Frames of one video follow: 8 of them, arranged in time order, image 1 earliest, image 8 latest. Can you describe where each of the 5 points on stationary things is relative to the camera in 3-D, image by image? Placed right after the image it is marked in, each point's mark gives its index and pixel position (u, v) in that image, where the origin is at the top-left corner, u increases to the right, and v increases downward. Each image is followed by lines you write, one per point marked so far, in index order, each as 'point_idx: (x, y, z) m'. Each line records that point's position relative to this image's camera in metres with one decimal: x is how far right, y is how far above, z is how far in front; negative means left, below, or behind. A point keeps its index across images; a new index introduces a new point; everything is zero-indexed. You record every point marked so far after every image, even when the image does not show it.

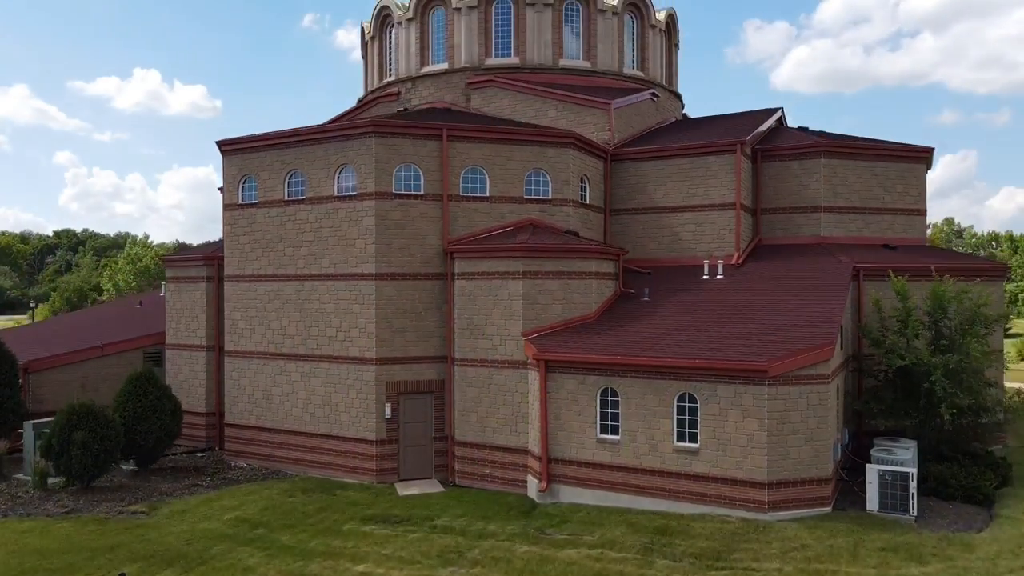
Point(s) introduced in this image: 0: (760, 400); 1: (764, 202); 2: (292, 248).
0: (+4.7, -2.1, +12.8) m
1: (+7.4, +2.5, +19.6) m
2: (-5.7, +1.1, +17.5) m
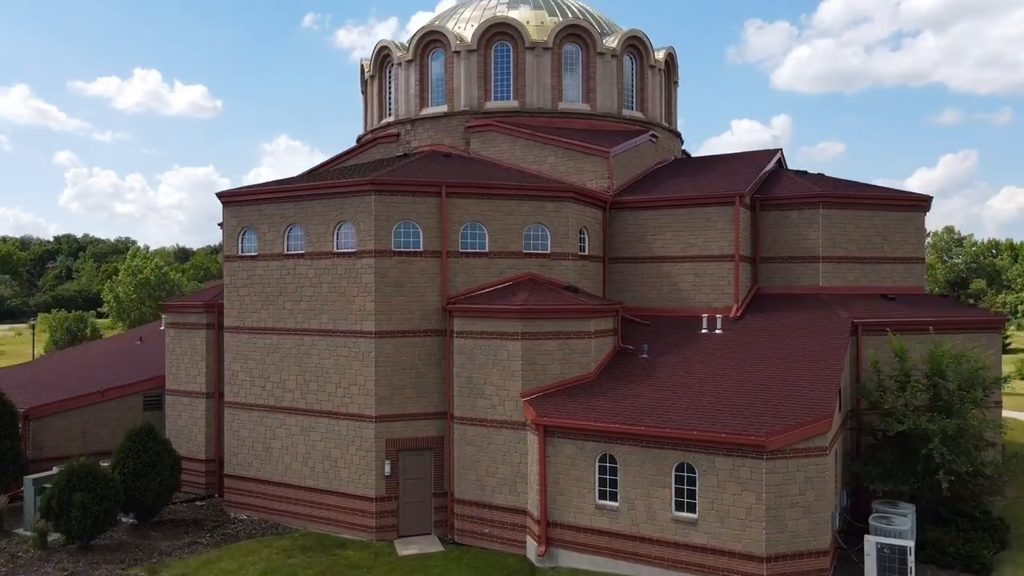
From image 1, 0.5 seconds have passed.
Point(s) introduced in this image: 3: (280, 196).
0: (+4.7, -3.5, +12.8) m
1: (+7.3, +1.1, +19.6) m
2: (-5.7, -0.3, +17.6) m
3: (-6.1, +2.4, +17.7) m
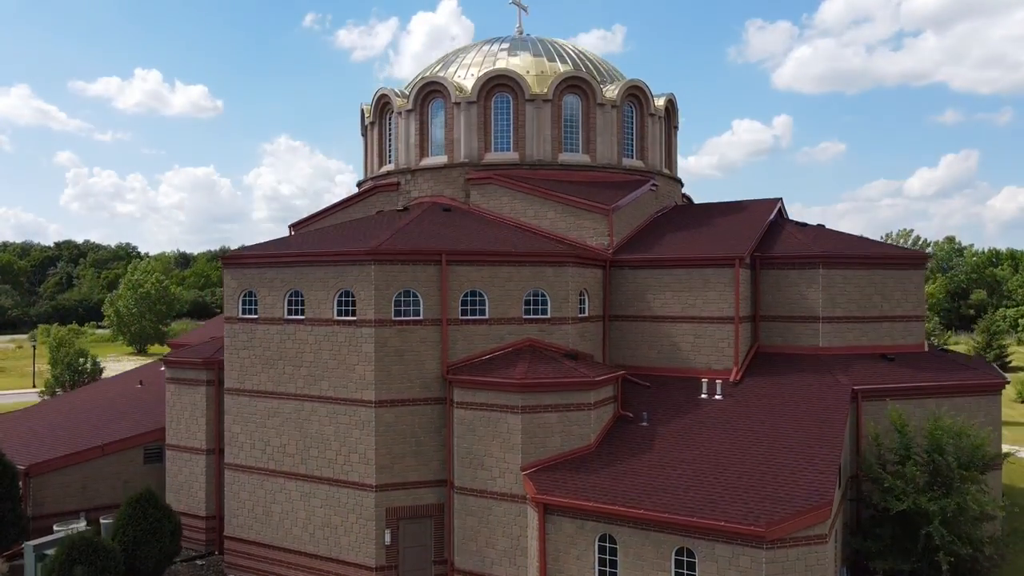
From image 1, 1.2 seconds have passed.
0: (+4.7, -5.2, +12.8) m
1: (+7.3, -0.6, +19.6) m
2: (-5.7, -2.0, +17.6) m
3: (-6.1, +0.7, +17.7) m
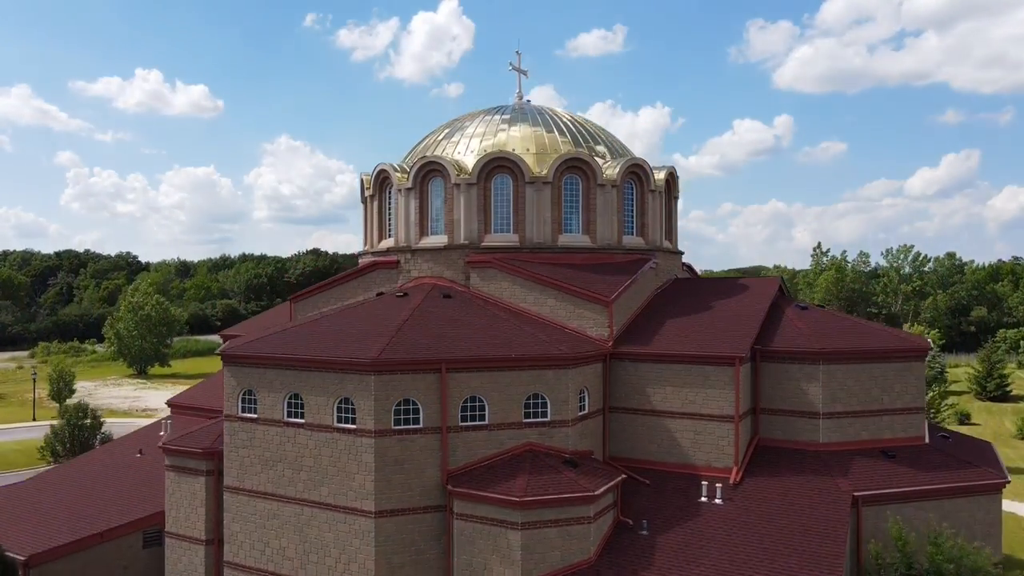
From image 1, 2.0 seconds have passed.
0: (+4.7, -7.9, +12.8) m
1: (+7.3, -3.3, +19.6) m
2: (-5.7, -4.7, +17.6) m
3: (-6.1, -2.0, +17.7) m
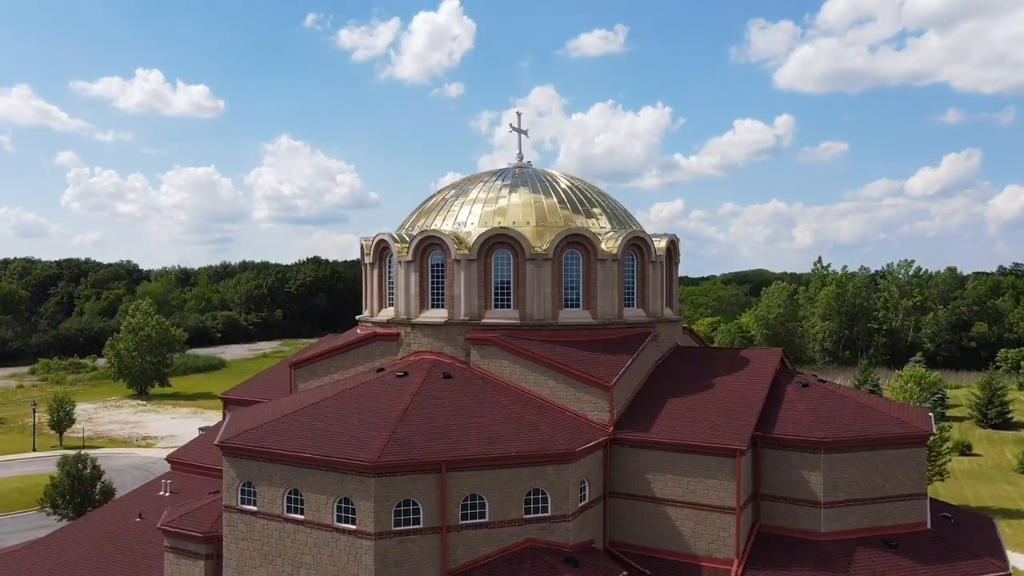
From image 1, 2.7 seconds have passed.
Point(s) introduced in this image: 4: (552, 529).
0: (+4.7, -10.4, +12.8) m
1: (+7.3, -5.8, +19.5) m
2: (-5.7, -7.2, +17.5) m
3: (-6.1, -4.4, +17.6) m
4: (+1.0, -6.3, +17.6) m
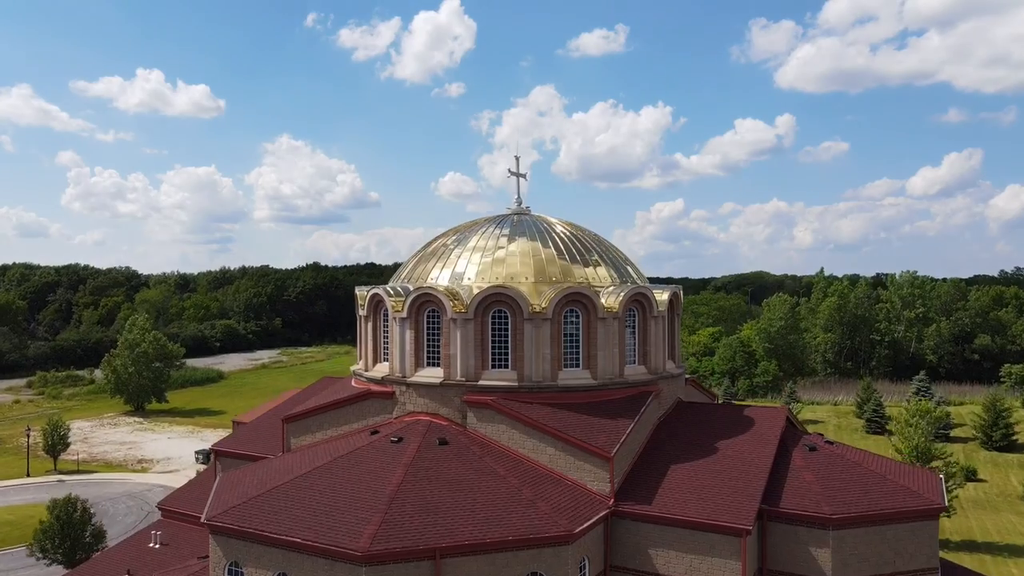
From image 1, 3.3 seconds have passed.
0: (+4.6, -12.4, +12.1) m
1: (+7.3, -7.7, +18.9) m
2: (-5.8, -9.1, +16.9) m
3: (-6.2, -6.4, +17.0) m
4: (+1.0, -8.2, +17.0) m
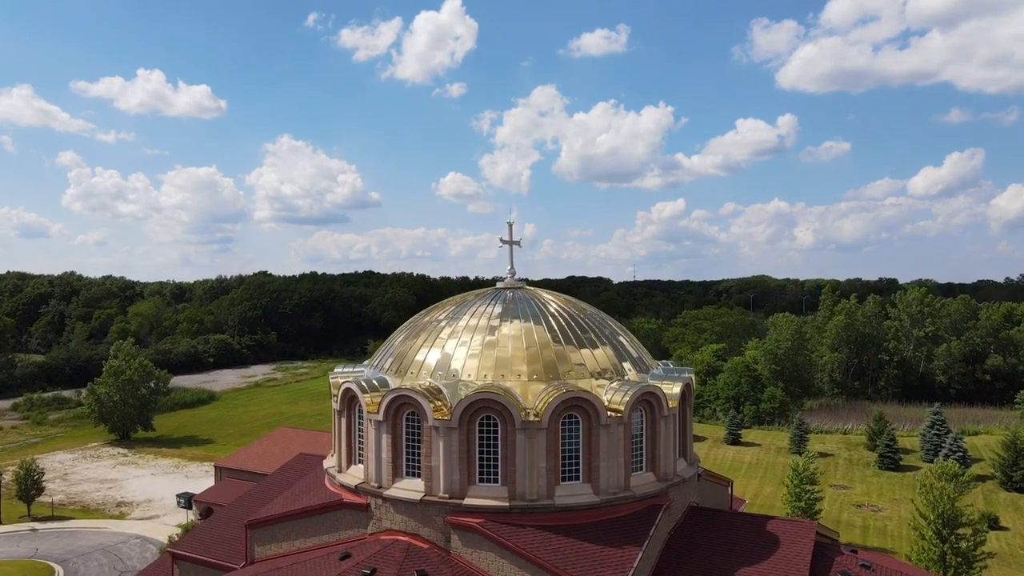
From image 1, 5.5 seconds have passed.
0: (+4.3, -15.2, +9.4) m
1: (+7.0, -10.6, +16.2) m
2: (-6.1, -12.0, +14.2) m
3: (-6.5, -9.2, +14.3) m
4: (+0.7, -11.1, +14.3) m
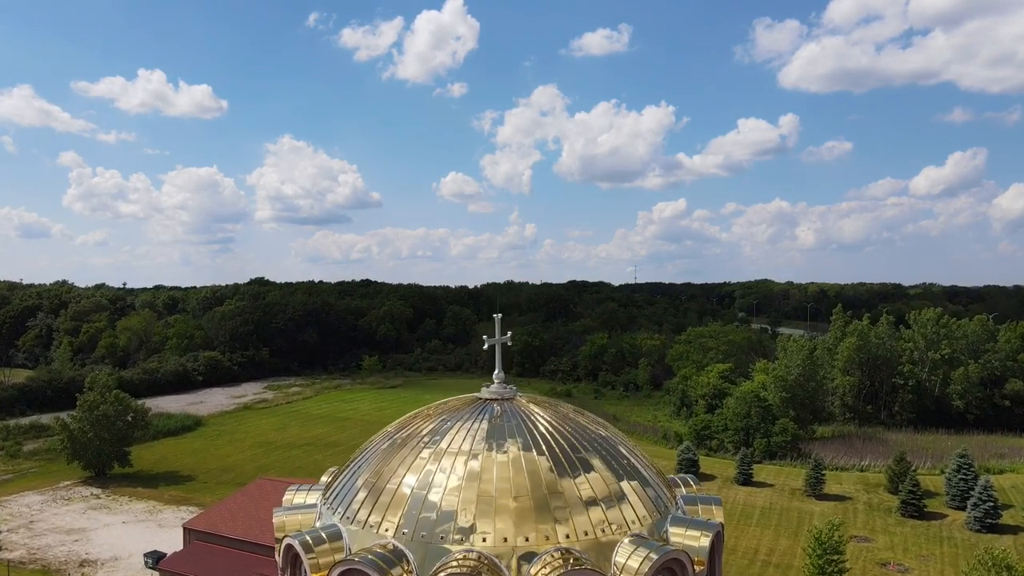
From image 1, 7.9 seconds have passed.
0: (+3.9, -18.4, +5.1) m
1: (+6.6, -13.7, +11.9) m
2: (-6.5, -15.1, +9.9) m
3: (-6.8, -12.4, +10.0) m
4: (+0.3, -14.2, +10.0) m
